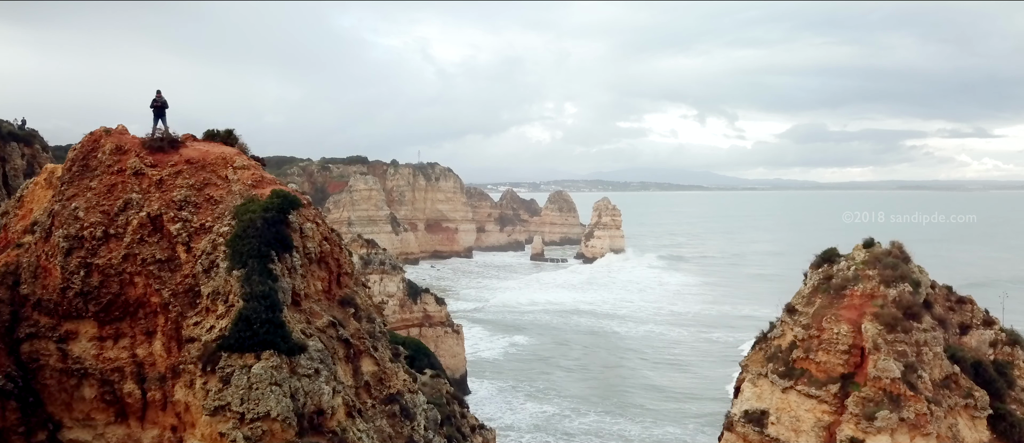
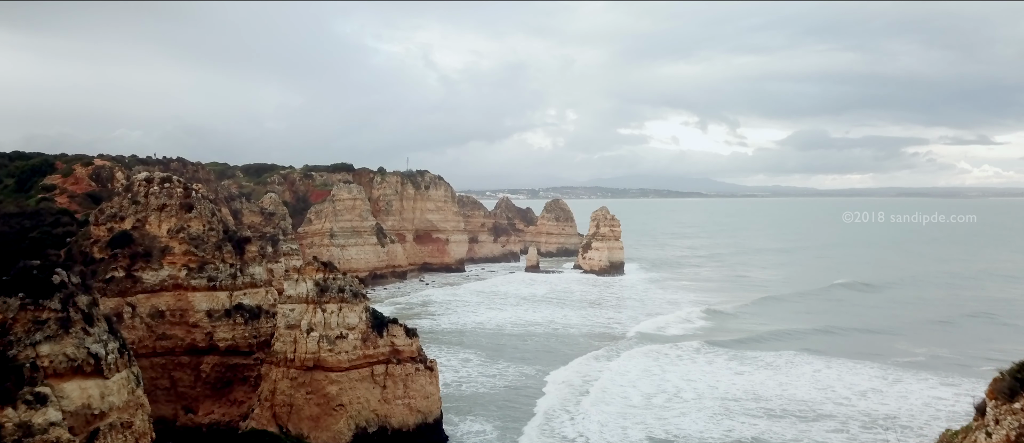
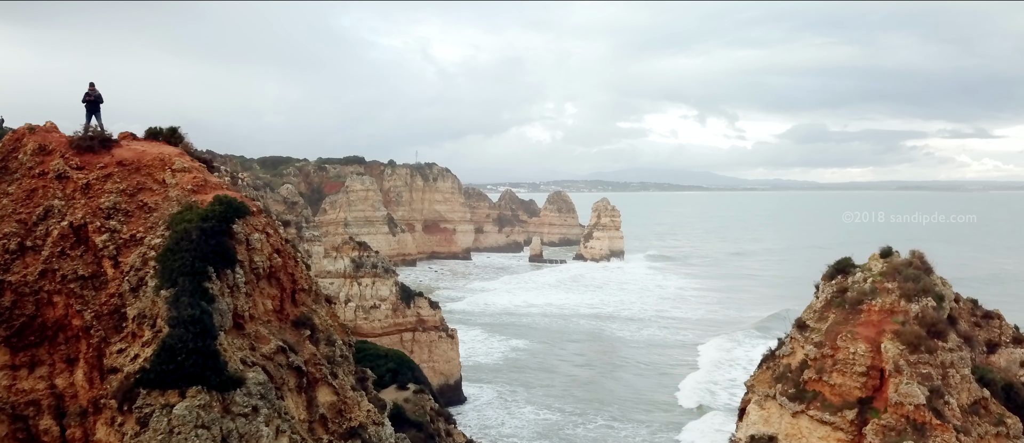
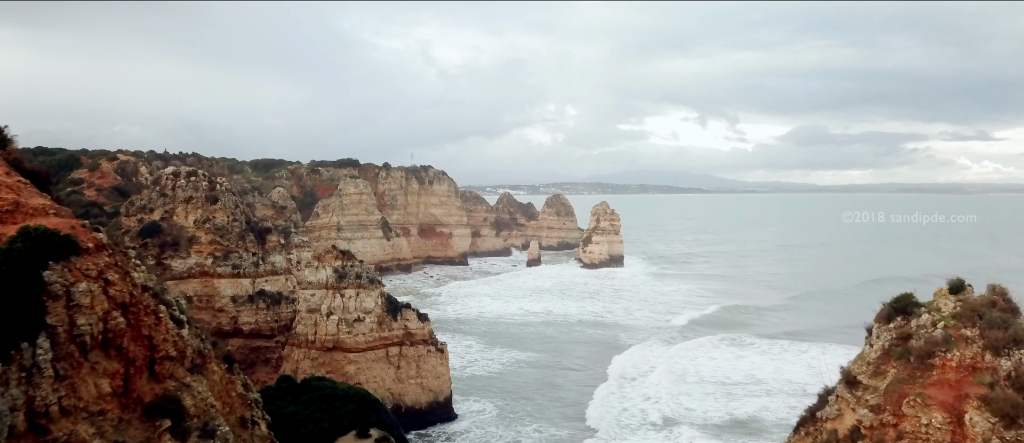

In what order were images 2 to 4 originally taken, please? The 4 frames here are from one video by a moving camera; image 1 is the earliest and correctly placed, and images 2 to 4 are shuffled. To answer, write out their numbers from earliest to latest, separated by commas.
3, 4, 2
